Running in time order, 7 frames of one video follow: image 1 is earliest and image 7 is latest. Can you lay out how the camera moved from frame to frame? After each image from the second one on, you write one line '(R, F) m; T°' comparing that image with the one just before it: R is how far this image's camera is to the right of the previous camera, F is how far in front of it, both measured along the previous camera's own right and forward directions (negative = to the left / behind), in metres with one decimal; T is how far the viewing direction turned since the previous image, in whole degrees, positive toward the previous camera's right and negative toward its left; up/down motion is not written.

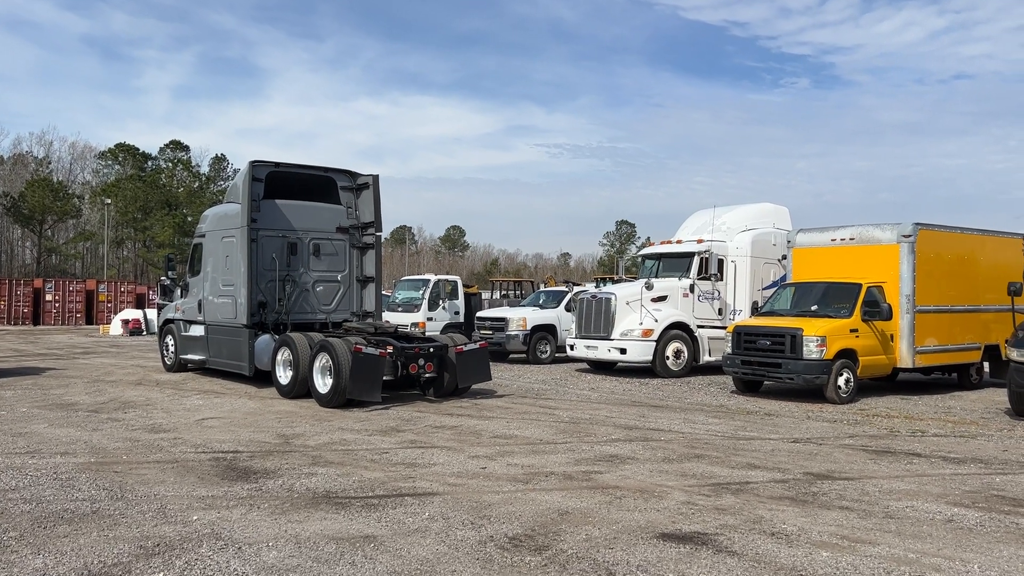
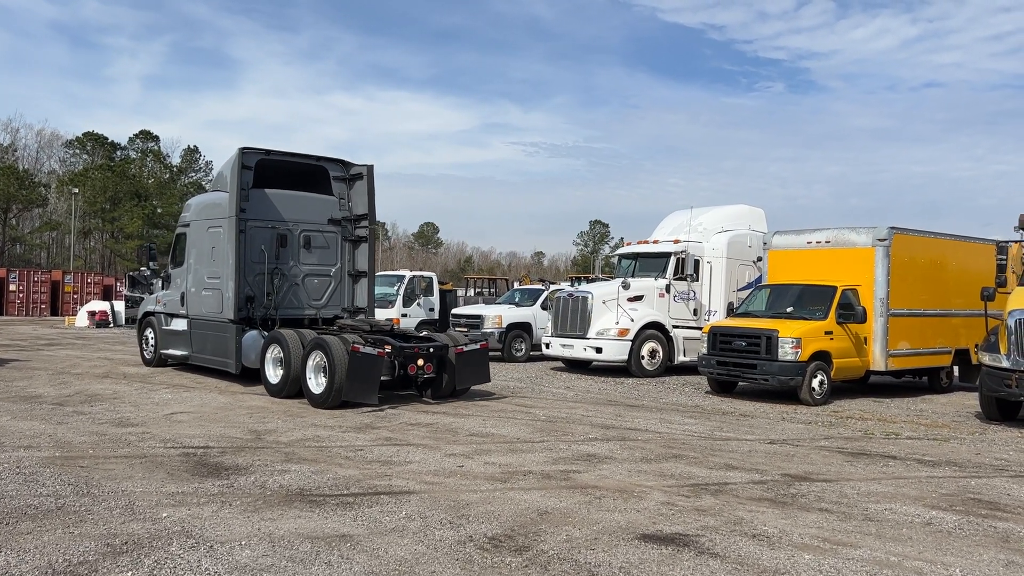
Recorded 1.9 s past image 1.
(-0.1, +0.1) m; +2°
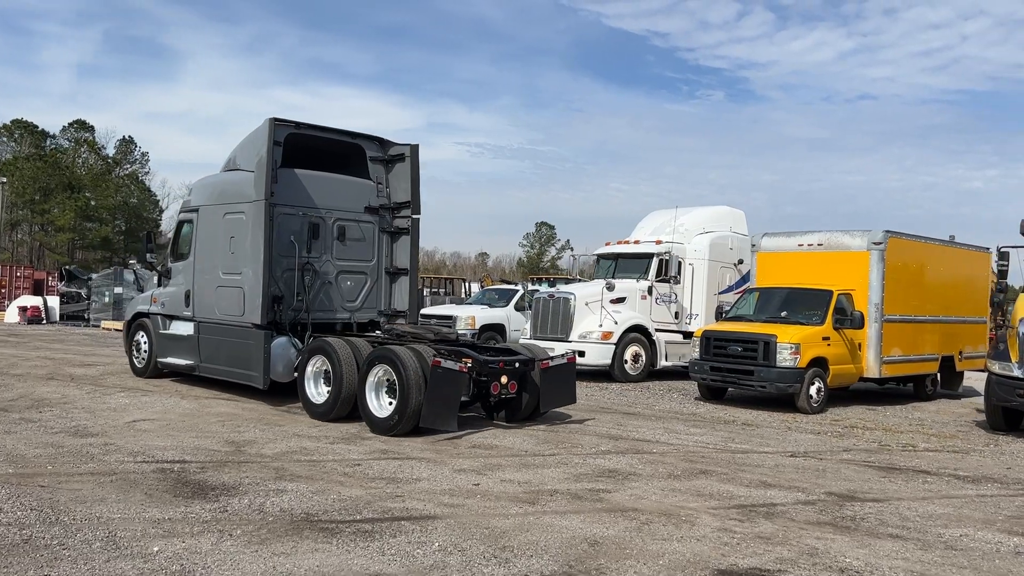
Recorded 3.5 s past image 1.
(-0.7, +0.8) m; +4°
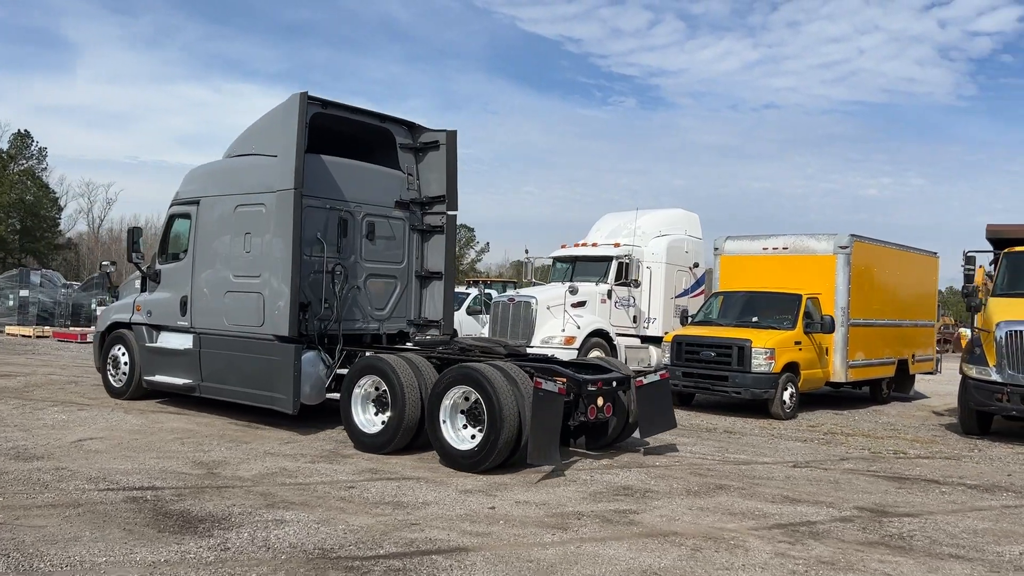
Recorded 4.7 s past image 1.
(-0.8, +0.6) m; +6°
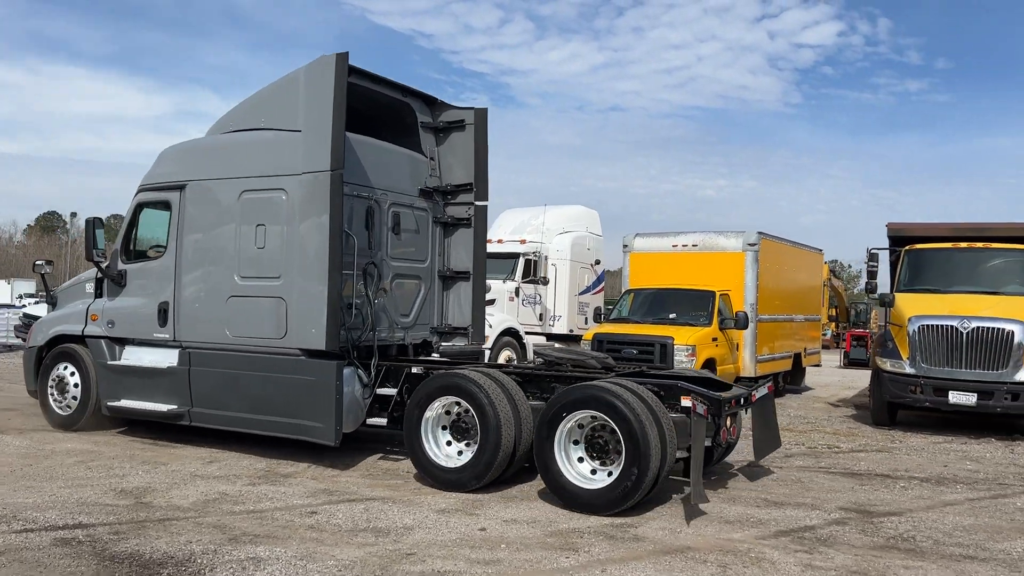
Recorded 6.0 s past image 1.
(-1.0, +0.6) m; +10°
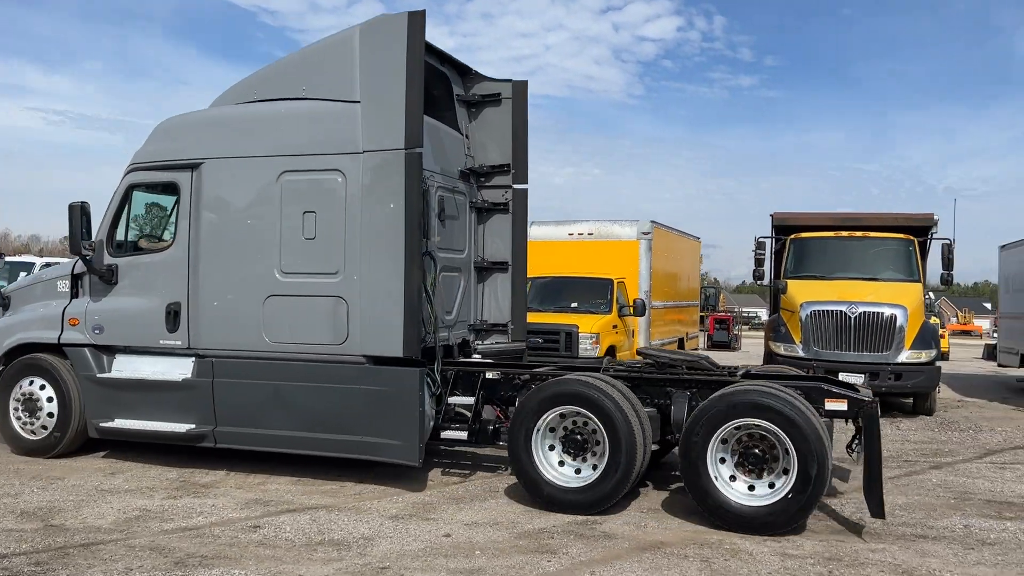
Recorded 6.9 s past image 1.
(-0.7, +0.3) m; +10°
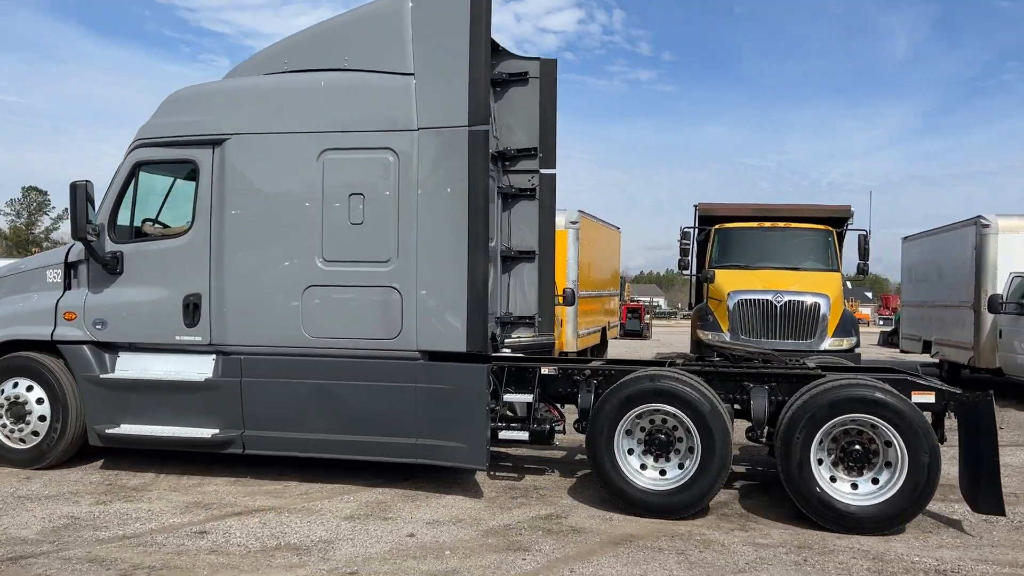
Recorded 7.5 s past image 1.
(-0.4, +0.2) m; +6°
